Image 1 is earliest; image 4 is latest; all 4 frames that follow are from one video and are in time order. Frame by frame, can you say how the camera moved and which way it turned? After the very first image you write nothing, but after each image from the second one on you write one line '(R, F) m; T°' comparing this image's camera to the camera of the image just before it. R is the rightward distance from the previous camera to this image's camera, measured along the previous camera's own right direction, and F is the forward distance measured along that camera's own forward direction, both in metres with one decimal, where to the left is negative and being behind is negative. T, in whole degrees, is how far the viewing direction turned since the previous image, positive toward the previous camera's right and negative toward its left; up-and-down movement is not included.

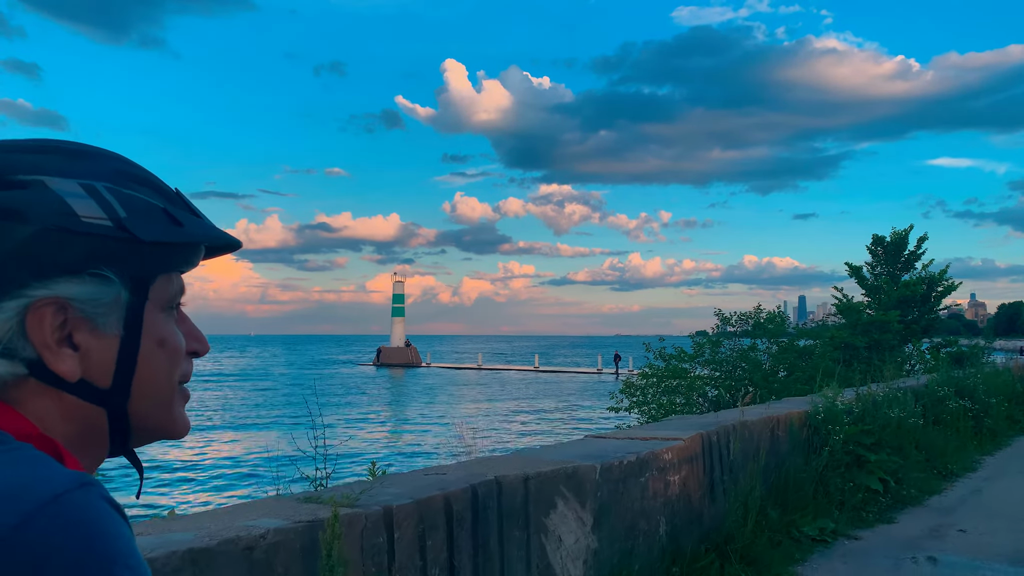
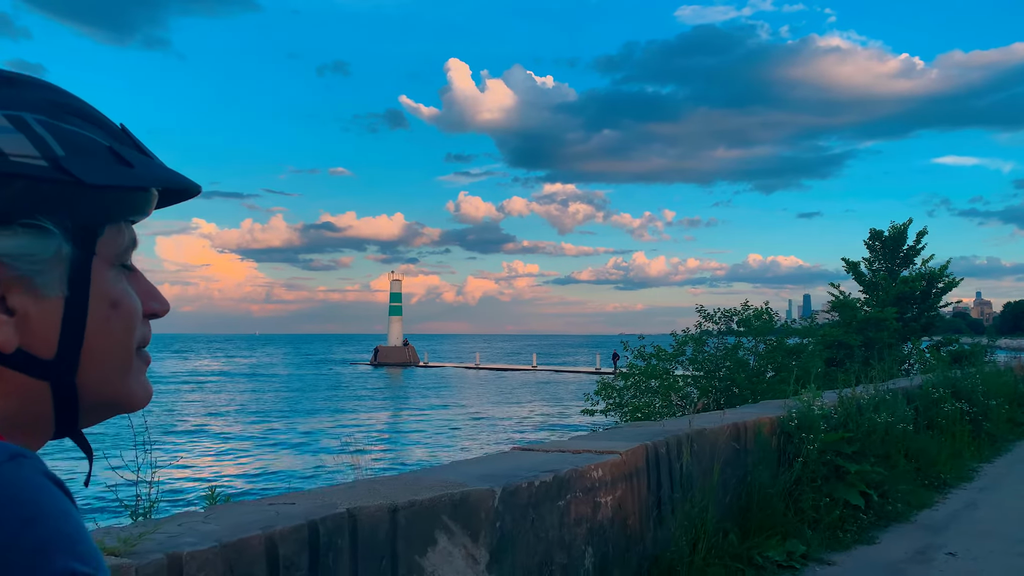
(-0.5, -0.2) m; 0°
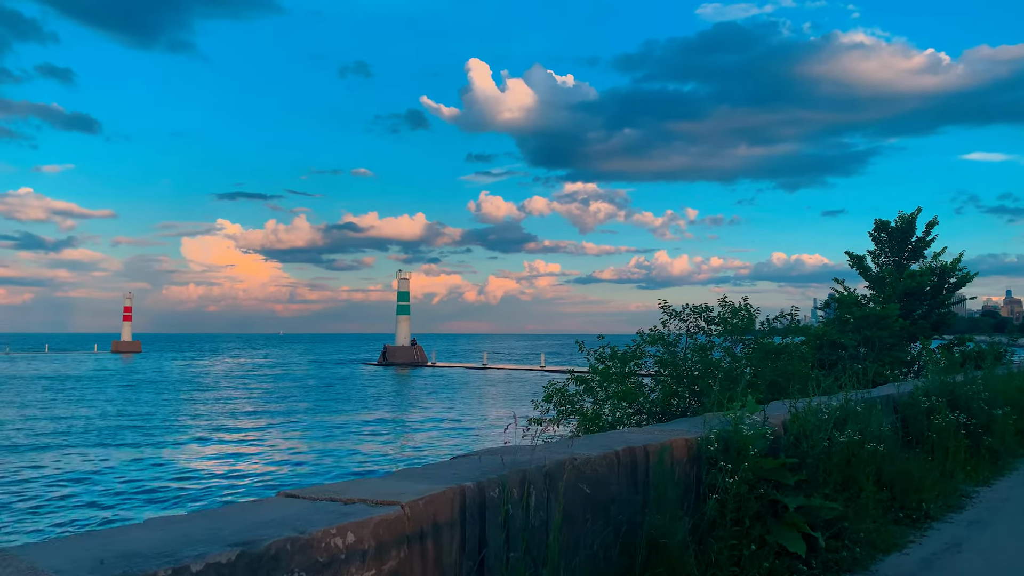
(+0.3, -0.2) m; -2°
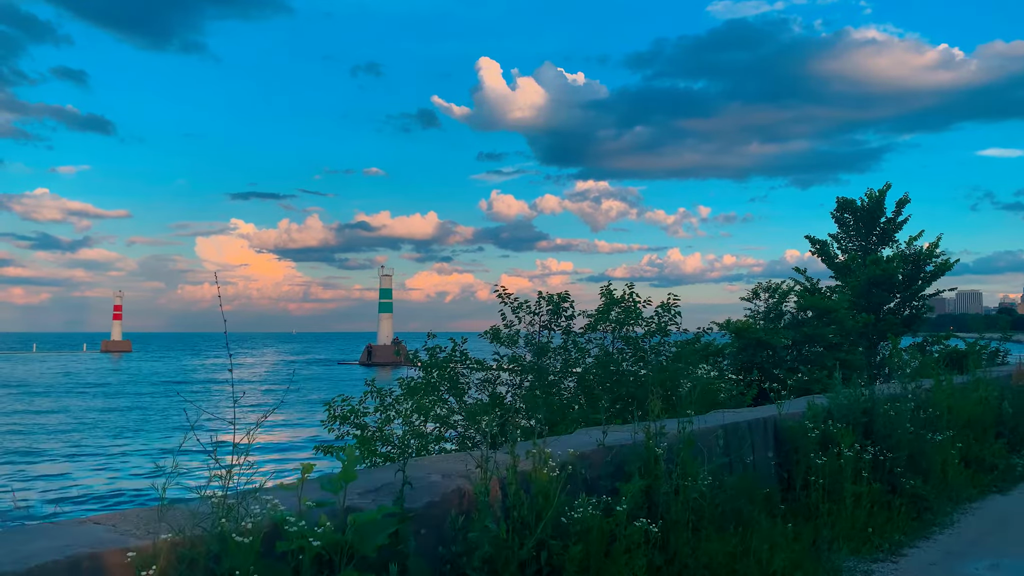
(-1.2, -0.3) m; -1°
